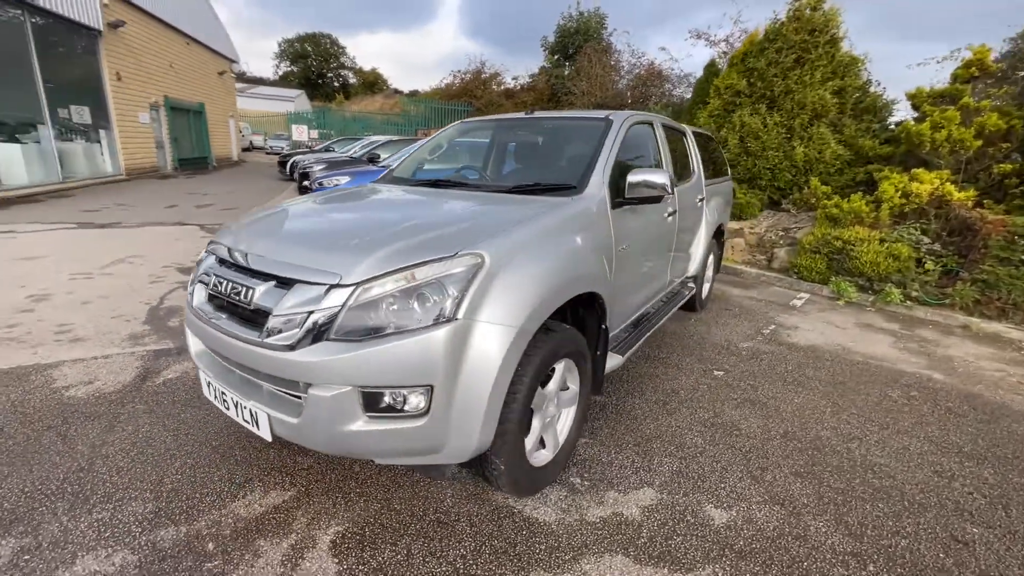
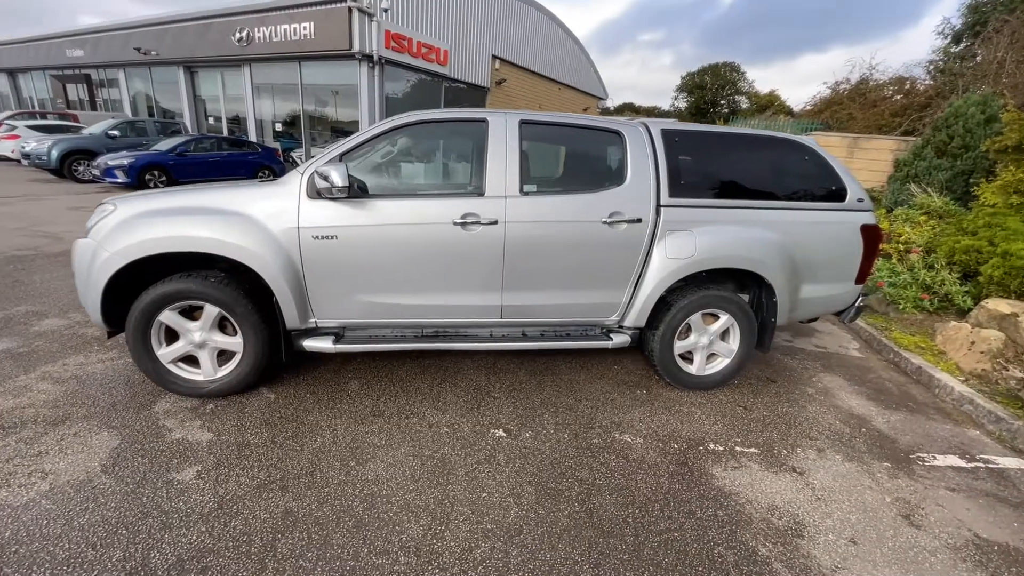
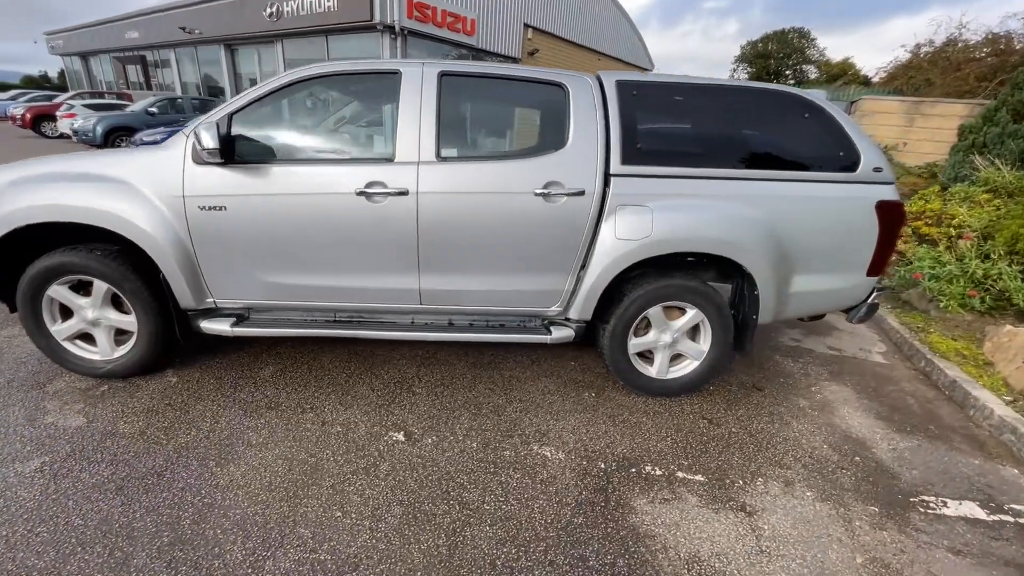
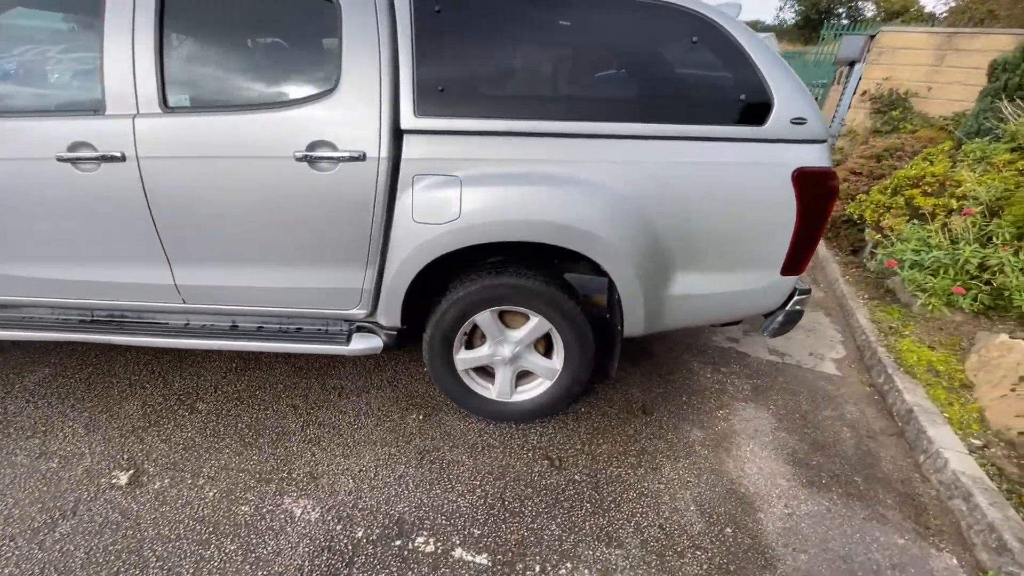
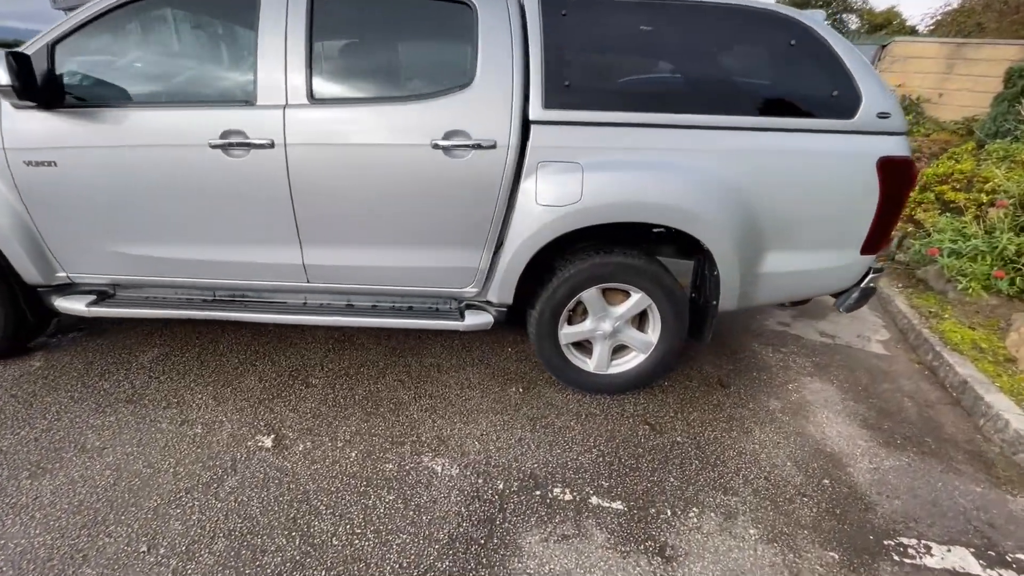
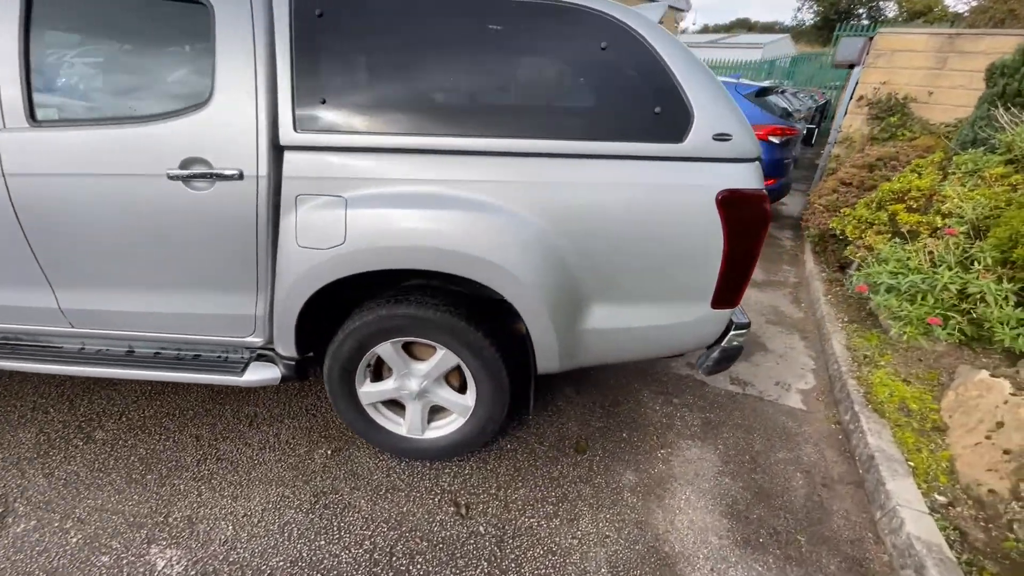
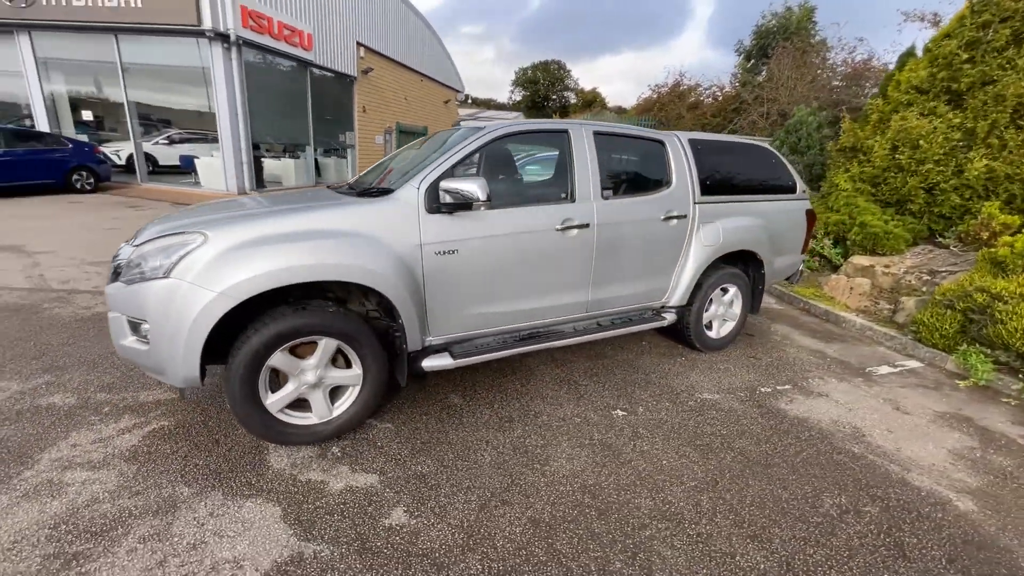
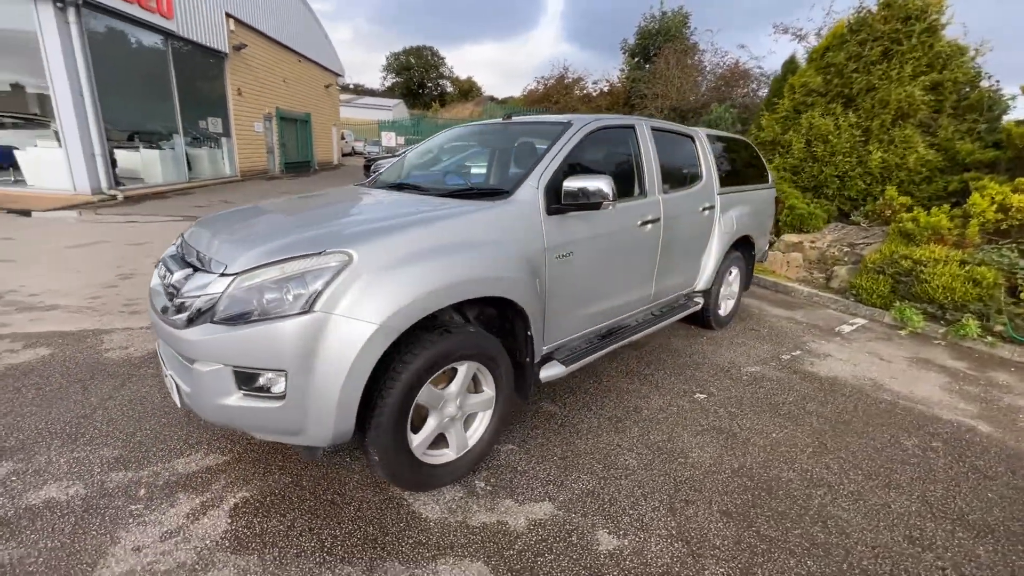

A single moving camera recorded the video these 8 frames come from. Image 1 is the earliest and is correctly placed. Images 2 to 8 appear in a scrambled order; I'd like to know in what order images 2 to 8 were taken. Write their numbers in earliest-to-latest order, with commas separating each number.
8, 7, 2, 3, 5, 4, 6
